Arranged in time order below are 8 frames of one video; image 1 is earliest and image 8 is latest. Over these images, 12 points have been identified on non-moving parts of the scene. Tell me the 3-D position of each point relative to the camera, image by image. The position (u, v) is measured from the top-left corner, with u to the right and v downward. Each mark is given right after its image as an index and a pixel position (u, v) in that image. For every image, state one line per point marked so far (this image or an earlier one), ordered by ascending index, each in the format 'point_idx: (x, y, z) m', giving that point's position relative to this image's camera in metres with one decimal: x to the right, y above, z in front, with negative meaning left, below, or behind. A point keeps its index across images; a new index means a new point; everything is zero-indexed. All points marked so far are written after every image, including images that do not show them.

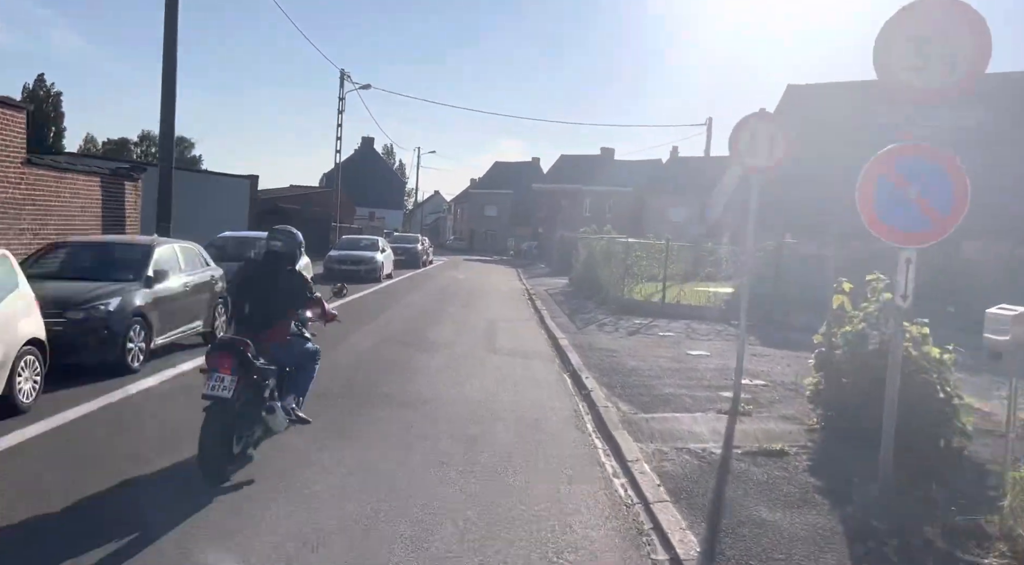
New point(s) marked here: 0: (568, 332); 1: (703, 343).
0: (+1.1, -1.0, +13.1) m
1: (+3.4, -1.1, +11.9) m
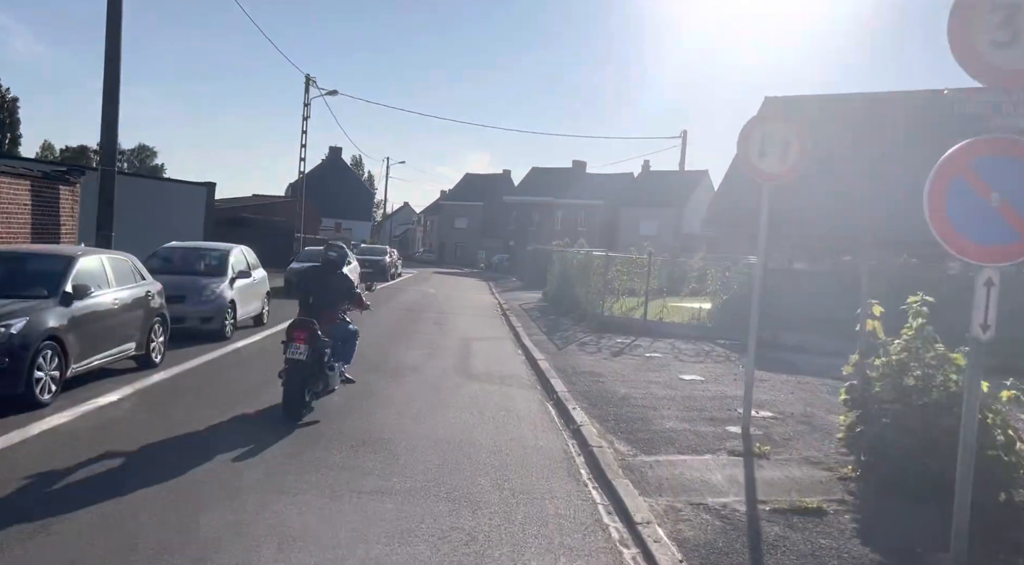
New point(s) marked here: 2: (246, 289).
0: (+0.6, -1.3, +12.1) m
1: (+3.0, -1.4, +11.0) m
2: (-4.9, -0.1, +12.4) m
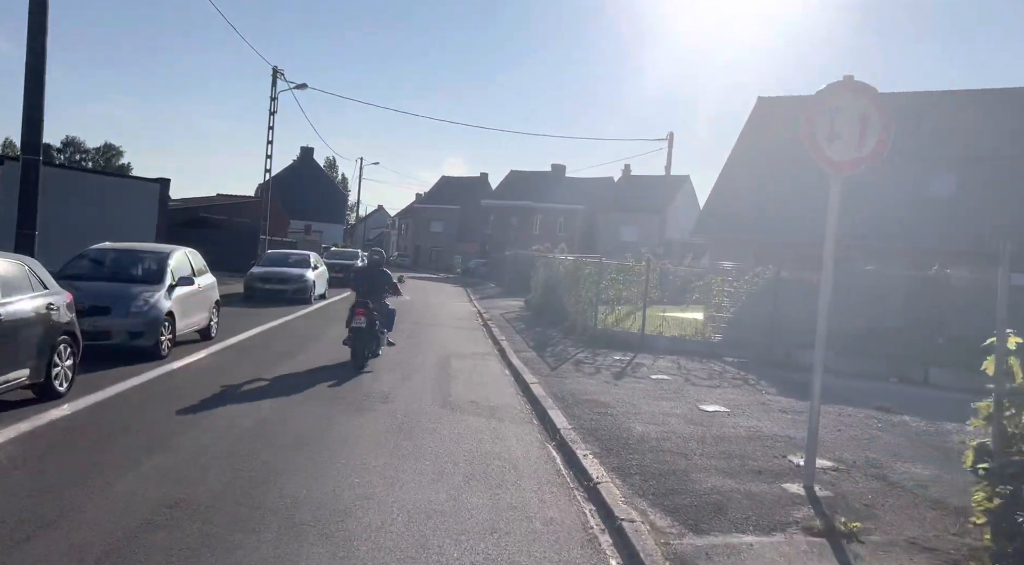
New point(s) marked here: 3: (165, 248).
0: (+0.4, -1.4, +10.6) m
1: (+2.8, -1.5, +9.6) m
2: (-5.1, -0.3, +10.6) m
3: (-5.7, +0.6, +11.0) m
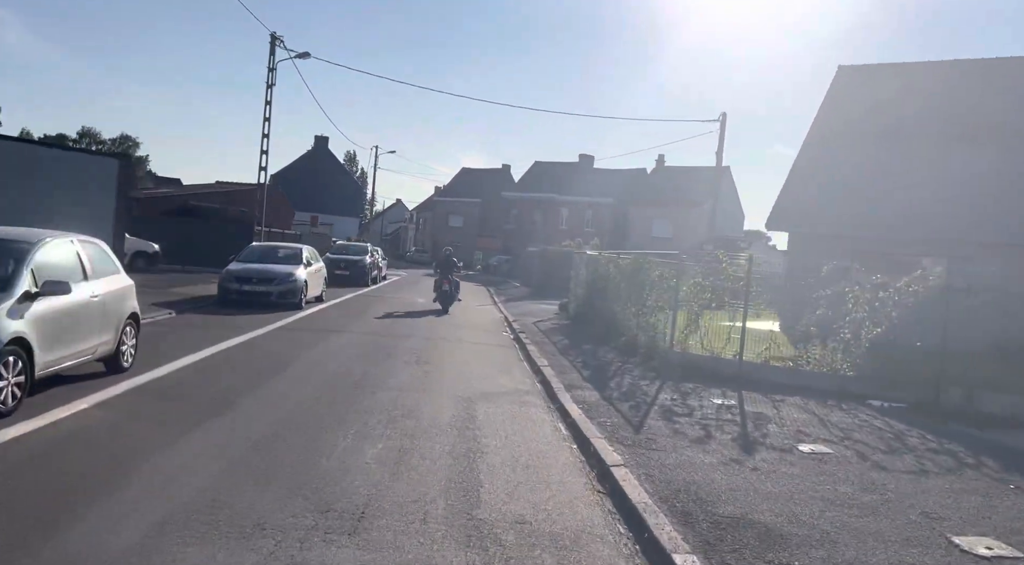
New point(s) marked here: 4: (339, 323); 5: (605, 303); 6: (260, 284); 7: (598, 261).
0: (+1.0, -1.6, +6.7) m
1: (+3.4, -1.7, +5.6) m
2: (-4.5, -0.3, +6.9) m
3: (-5.0, +0.5, +7.2) m
4: (-3.7, -0.9, +14.5) m
5: (+2.2, -0.5, +15.8) m
6: (-5.9, 0.0, +15.6) m
7: (+2.2, +0.5, +17.4) m
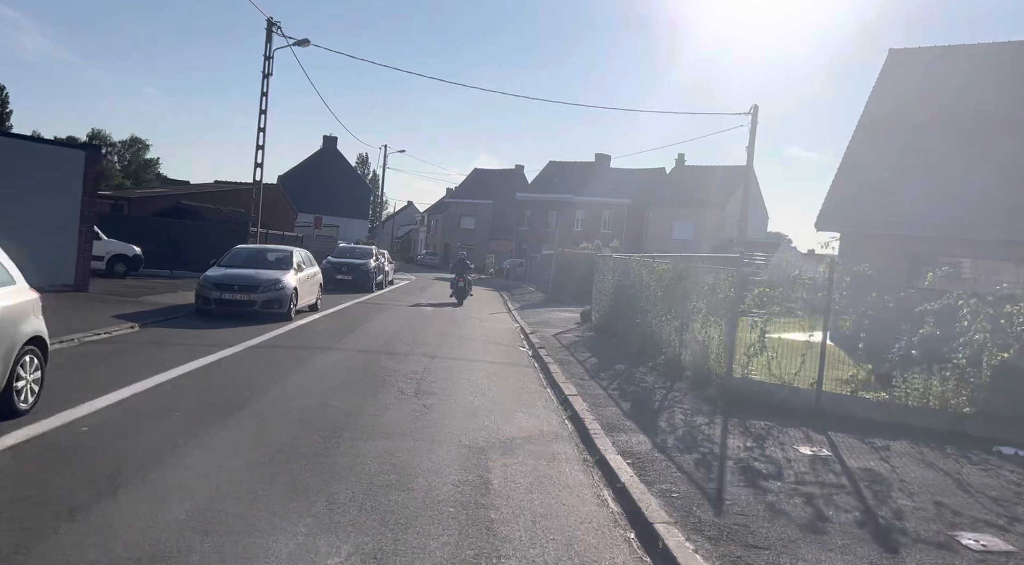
0: (+1.2, -1.7, +4.6) m
1: (+3.6, -1.8, +3.5) m
2: (-4.3, -0.4, +4.9) m
3: (-4.8, +0.4, +5.3) m
4: (-3.4, -1.0, +12.6) m
5: (+2.5, -0.6, +13.7) m
6: (-5.5, -0.2, +13.7) m
7: (+2.6, +0.4, +15.3) m
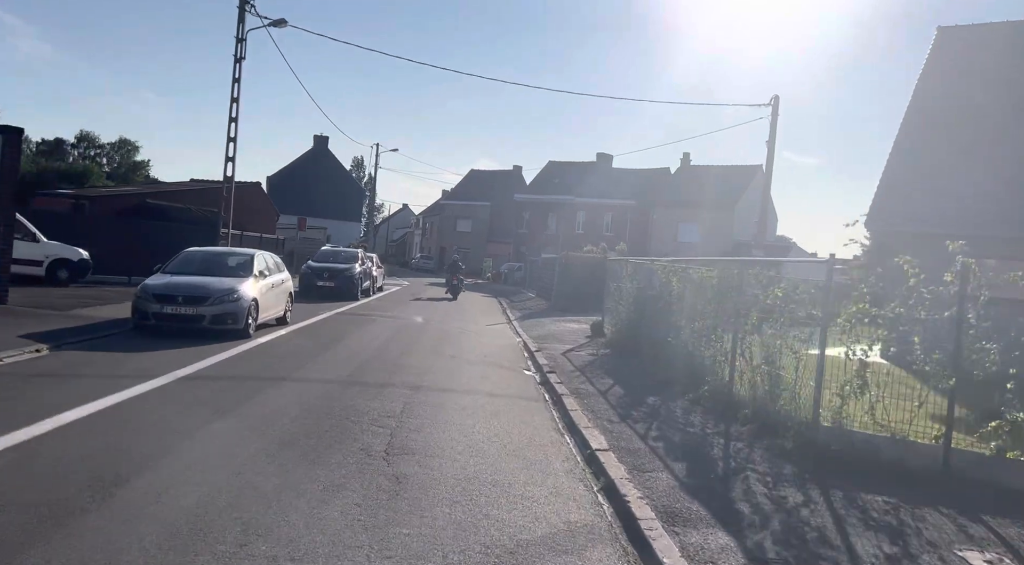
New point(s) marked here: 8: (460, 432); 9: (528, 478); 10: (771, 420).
0: (+1.3, -1.8, +2.3) m
1: (+3.7, -1.9, +1.1) m
2: (-4.2, -0.6, +2.5) m
3: (-4.7, +0.3, +2.9) m
4: (-3.3, -1.2, +10.2) m
5: (+2.6, -0.8, +11.4) m
6: (-5.5, -0.4, +11.3) m
7: (+2.6, +0.2, +13.0) m
8: (-0.5, -1.5, +6.9) m
9: (+0.1, -1.6, +5.6) m
10: (+2.8, -1.5, +7.4) m
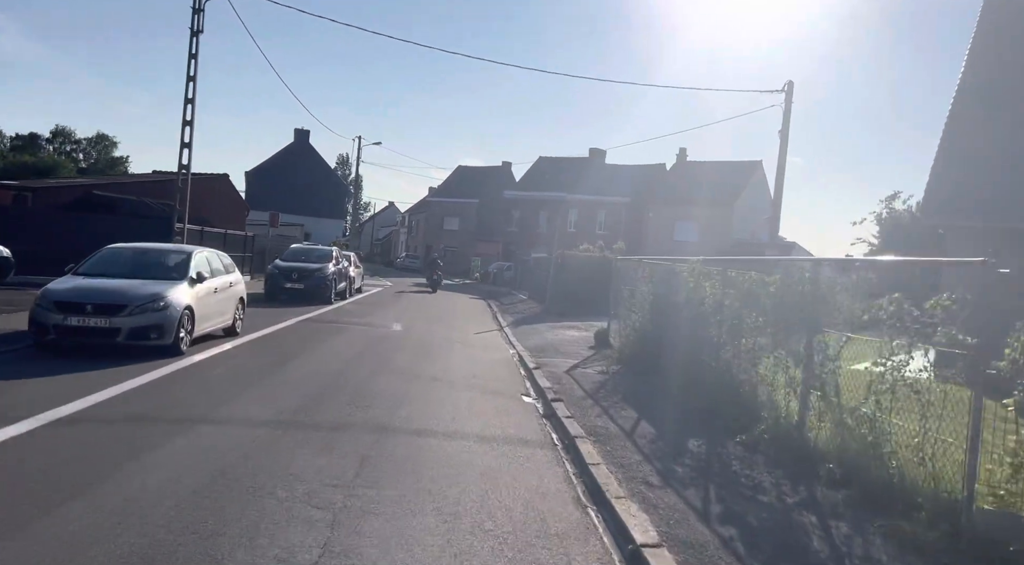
0: (+1.4, -1.9, +0.1) m
1: (+3.8, -2.0, -1.0) m
2: (-4.1, -0.6, +0.3) m
3: (-4.6, +0.2, +0.6) m
4: (-3.4, -1.3, +7.9) m
5: (+2.5, -0.9, +9.2) m
6: (-5.5, -0.4, +9.0) m
7: (+2.6, +0.1, +10.8) m
8: (-0.5, -1.6, +4.6) m
9: (+0.2, -1.7, +3.4) m
10: (+2.8, -1.6, +5.2) m
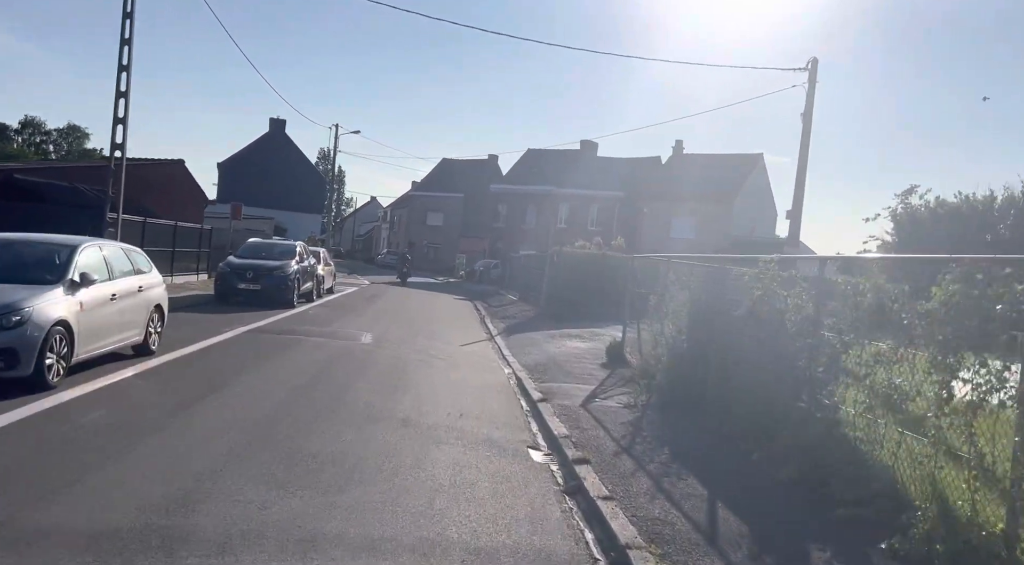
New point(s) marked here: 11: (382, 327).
0: (+1.7, -2.0, -2.6) m
1: (+4.1, -2.1, -3.6) m
2: (-3.8, -0.7, -2.5) m
3: (-4.4, +0.1, -2.2) m
4: (-3.3, -1.3, +5.1) m
5: (+2.6, -0.9, +6.6) m
6: (-5.5, -0.5, +6.2) m
7: (+2.5, +0.1, +8.2) m
8: (-0.4, -1.7, +2.0) m
9: (+0.3, -1.8, +0.7) m
10: (+3.0, -1.7, +2.6) m
11: (-3.0, -1.0, +15.5) m
